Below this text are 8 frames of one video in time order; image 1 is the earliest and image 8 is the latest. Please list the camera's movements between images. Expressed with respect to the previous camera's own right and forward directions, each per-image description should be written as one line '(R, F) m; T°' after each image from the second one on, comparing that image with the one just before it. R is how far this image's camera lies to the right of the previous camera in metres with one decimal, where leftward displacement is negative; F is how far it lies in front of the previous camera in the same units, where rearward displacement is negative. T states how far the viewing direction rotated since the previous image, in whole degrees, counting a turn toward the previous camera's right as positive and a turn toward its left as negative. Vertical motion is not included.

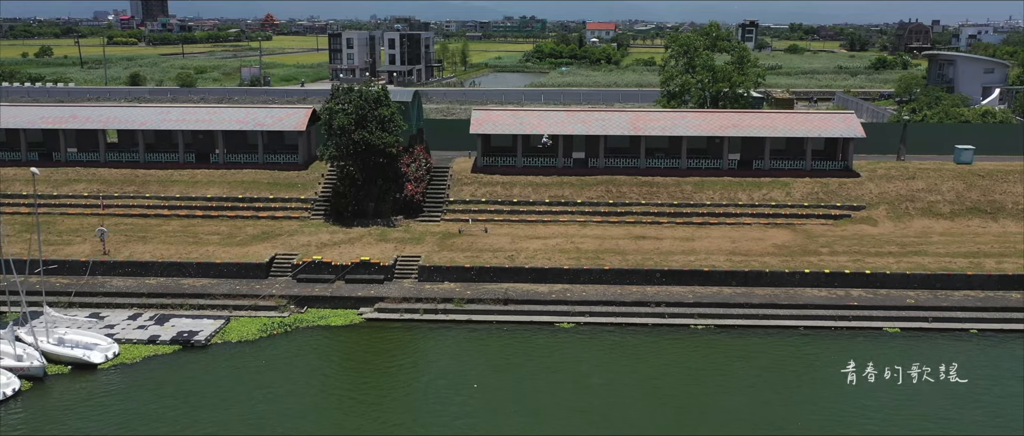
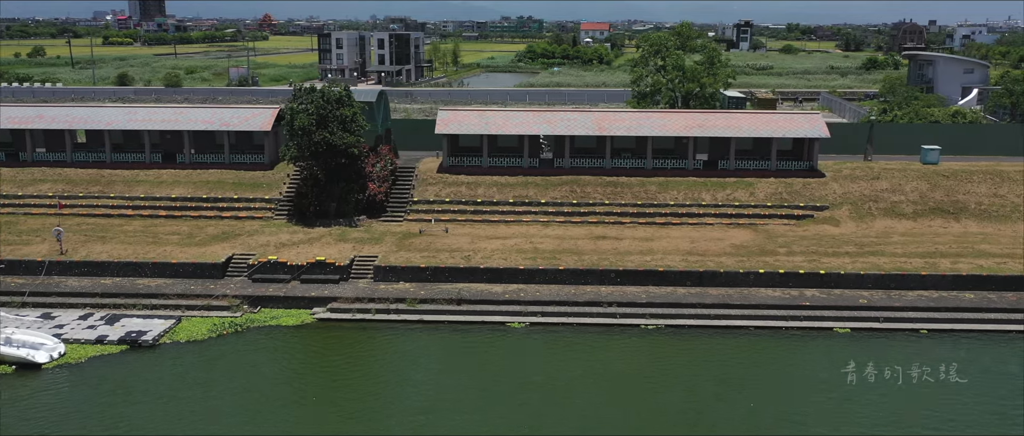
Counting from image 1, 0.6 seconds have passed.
(+1.2, 0.0) m; 0°
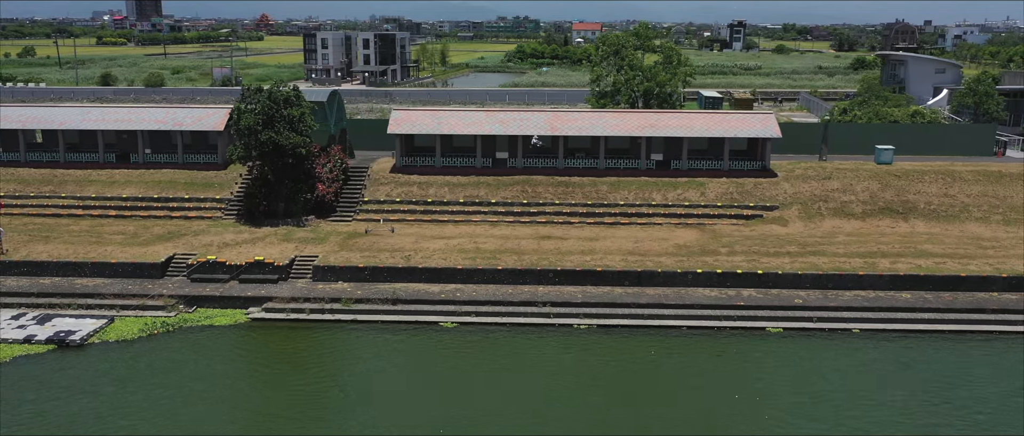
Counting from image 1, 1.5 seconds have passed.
(+1.7, 0.0) m; 0°
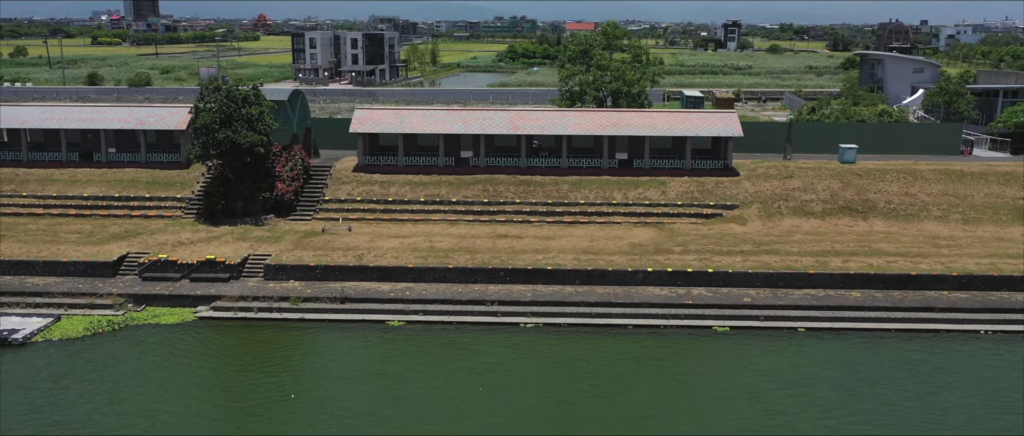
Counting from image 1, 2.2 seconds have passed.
(+1.3, 0.0) m; 0°
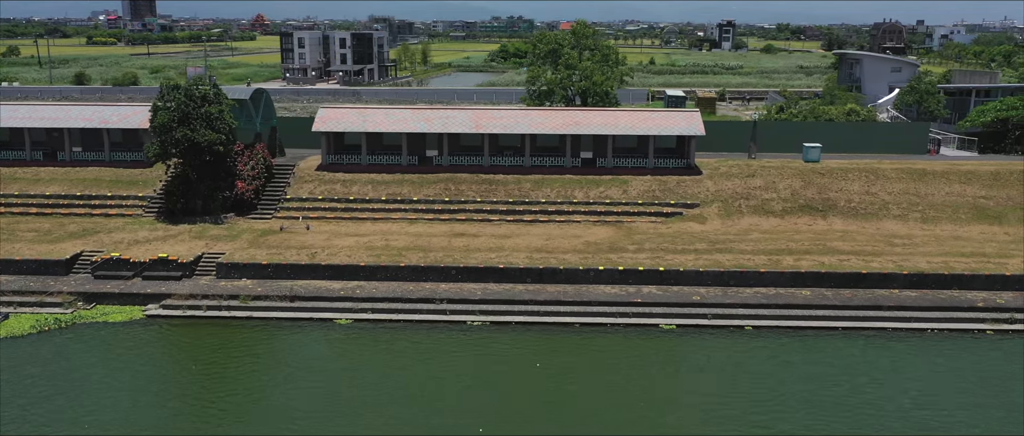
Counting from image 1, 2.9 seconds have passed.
(+1.3, 0.0) m; 0°
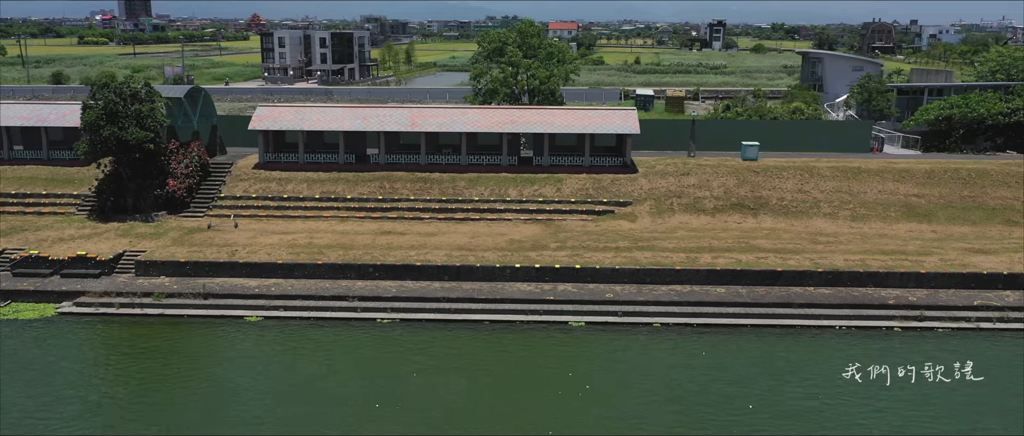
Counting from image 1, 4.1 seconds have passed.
(+2.2, 0.0) m; 0°
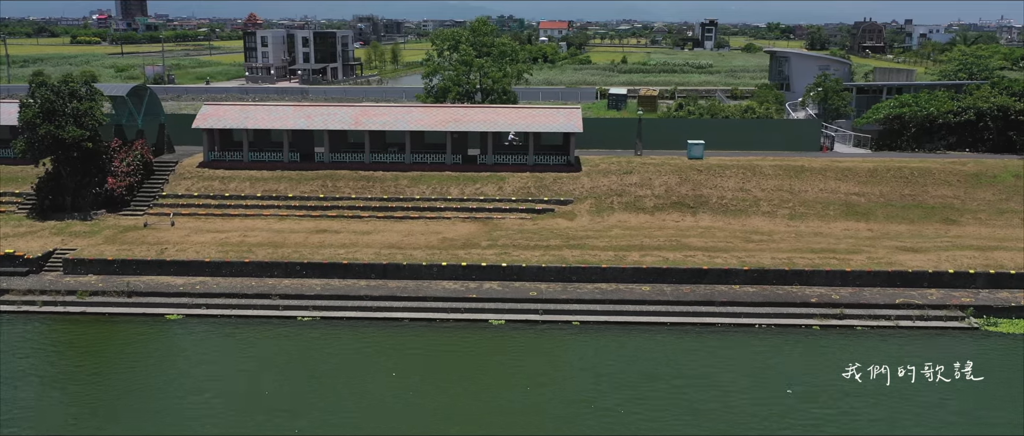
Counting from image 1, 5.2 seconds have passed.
(+2.0, 0.0) m; 0°
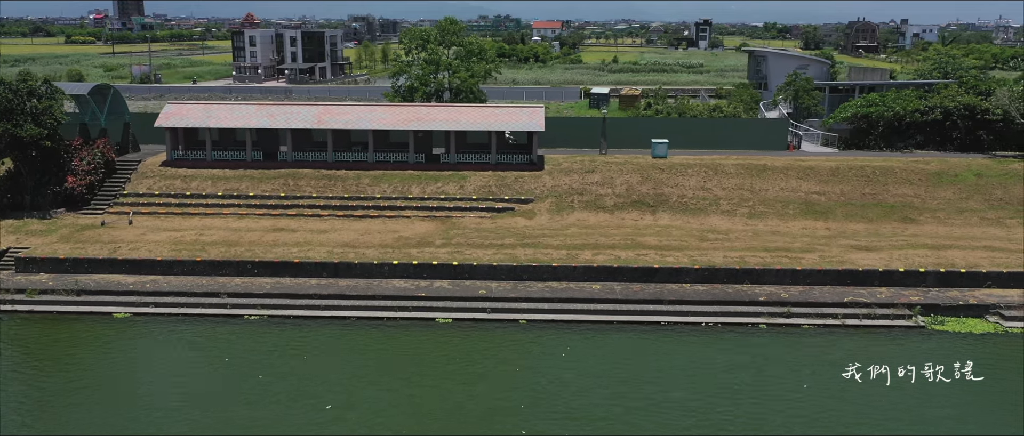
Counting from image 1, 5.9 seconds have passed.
(+1.3, 0.0) m; 0°
